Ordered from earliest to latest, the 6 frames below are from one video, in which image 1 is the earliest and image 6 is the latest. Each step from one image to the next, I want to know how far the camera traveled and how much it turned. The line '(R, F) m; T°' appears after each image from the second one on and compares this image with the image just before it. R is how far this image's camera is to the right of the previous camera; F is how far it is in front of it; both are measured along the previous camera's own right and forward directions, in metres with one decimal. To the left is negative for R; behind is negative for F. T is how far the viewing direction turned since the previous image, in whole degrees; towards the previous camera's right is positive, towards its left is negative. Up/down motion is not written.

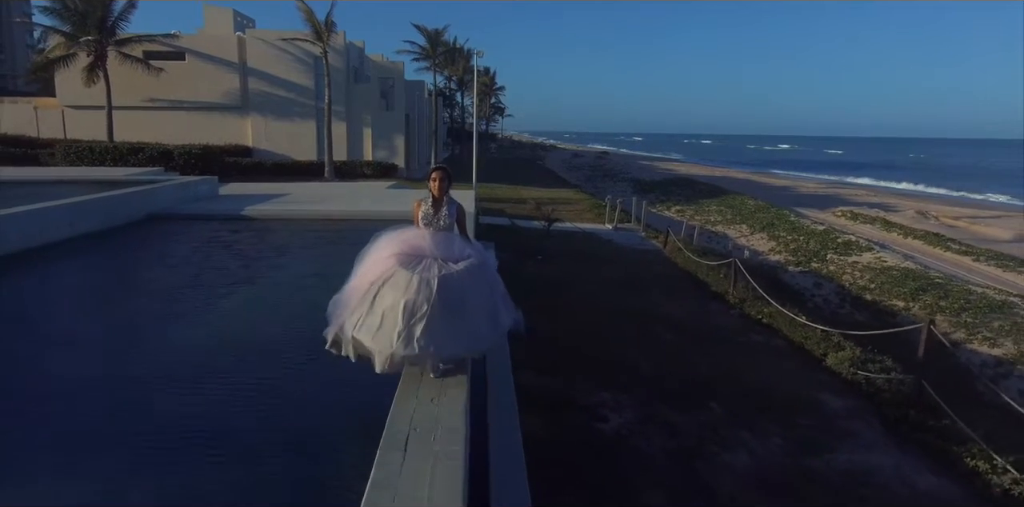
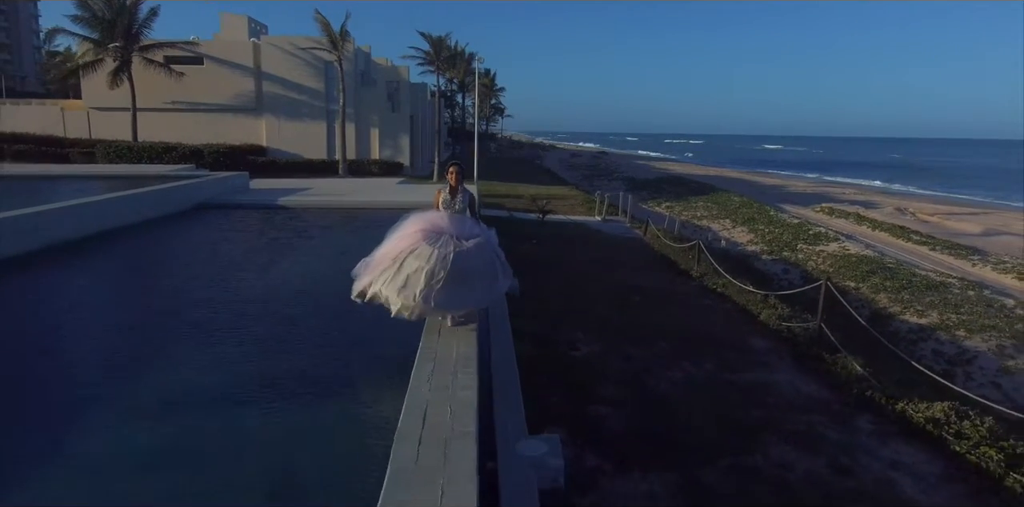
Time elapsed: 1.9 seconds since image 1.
(0.0, -1.7) m; 0°
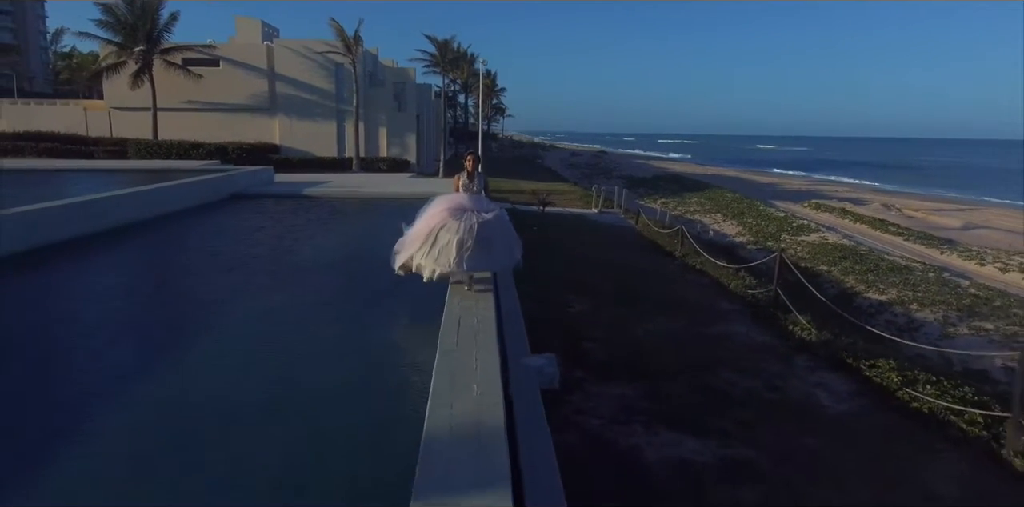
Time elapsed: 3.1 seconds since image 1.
(-0.1, -1.4) m; 0°
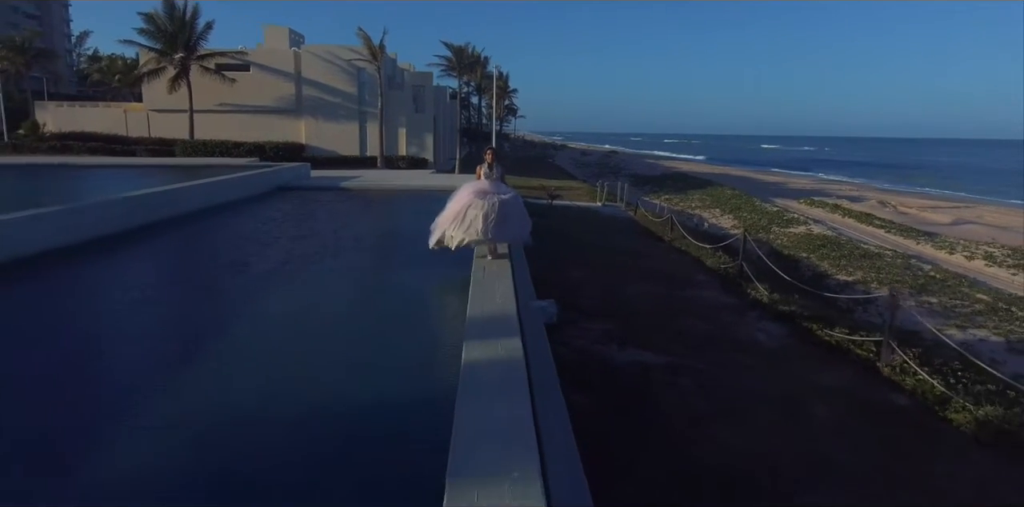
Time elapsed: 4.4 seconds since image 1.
(0.0, -1.9) m; -1°
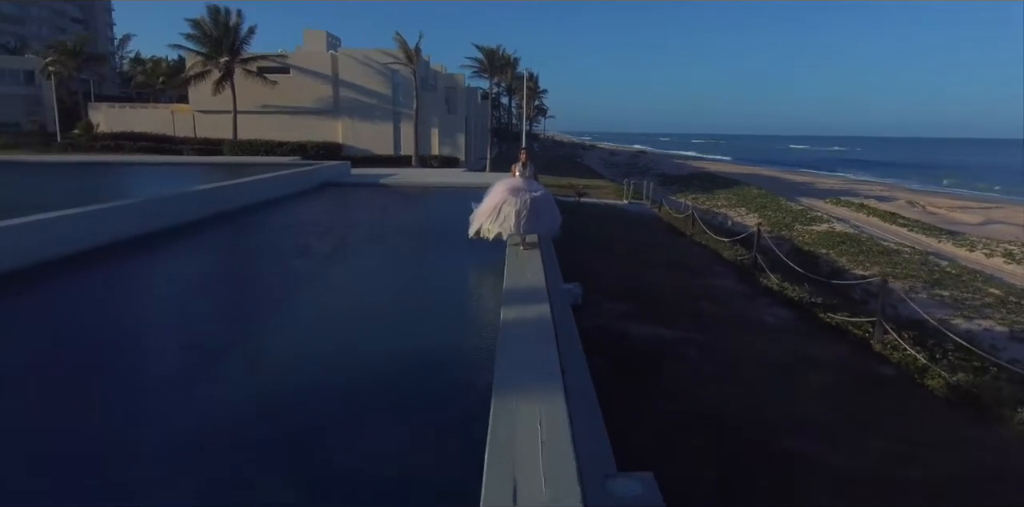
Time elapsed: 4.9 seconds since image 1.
(0.0, -0.9) m; -2°
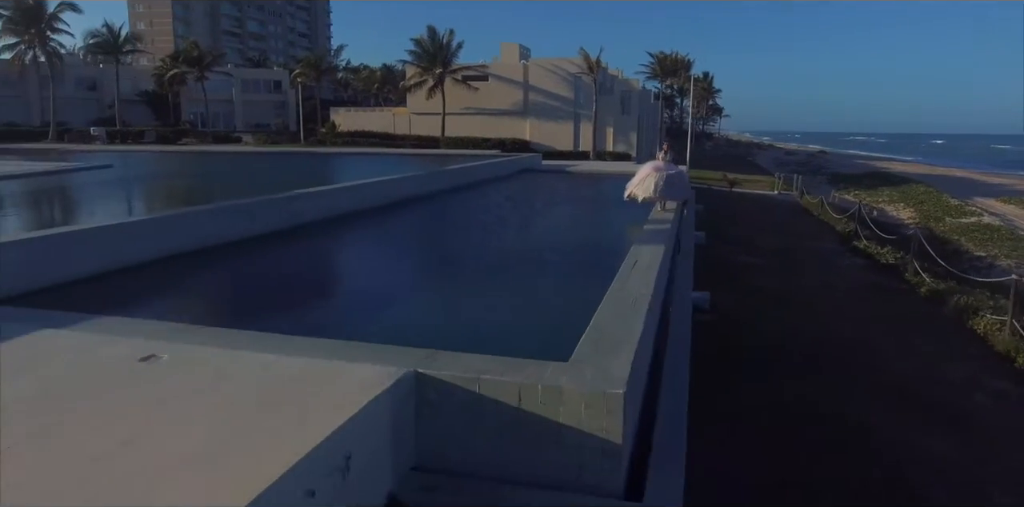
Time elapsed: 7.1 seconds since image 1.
(+0.5, -4.4) m; -14°
